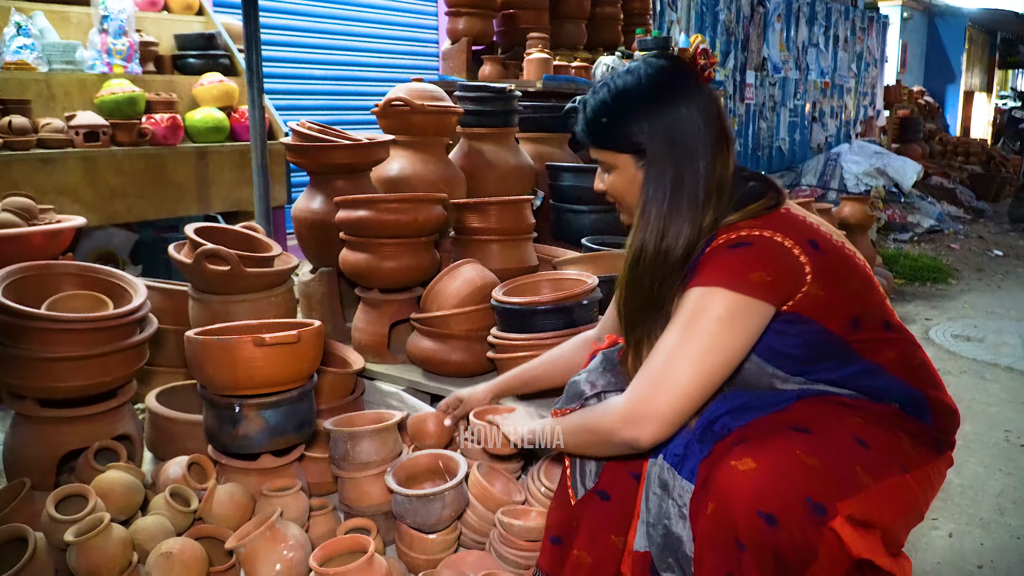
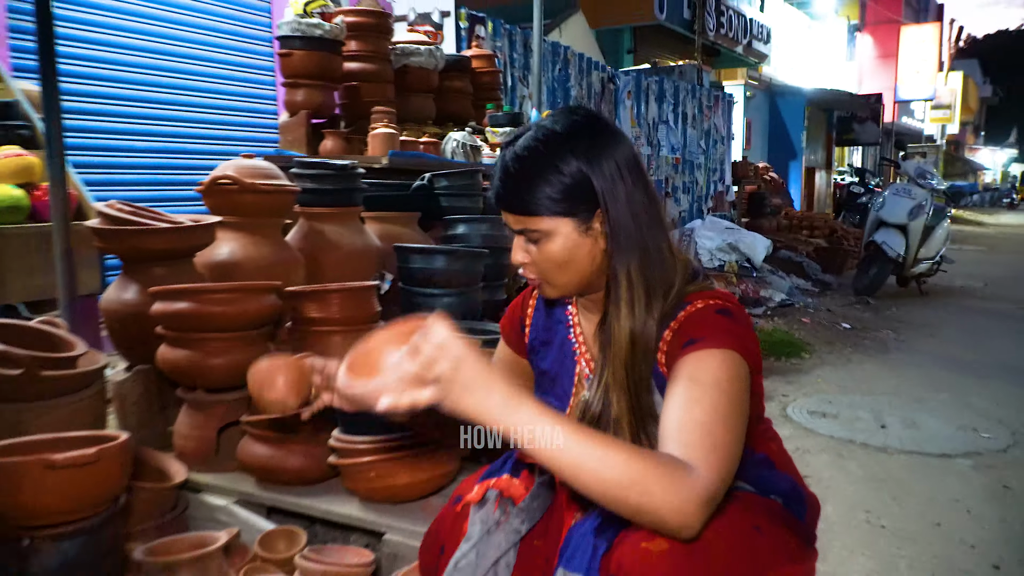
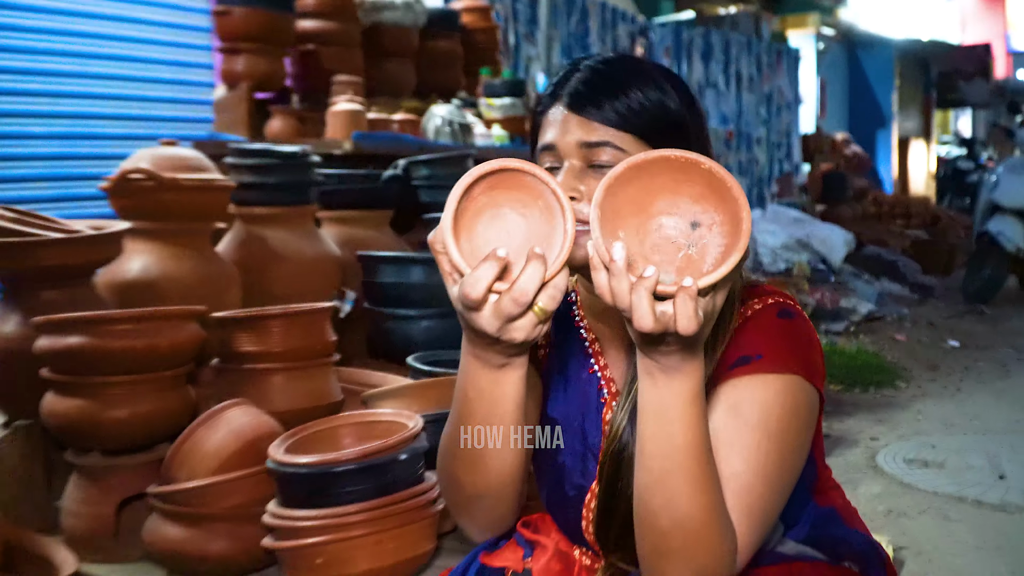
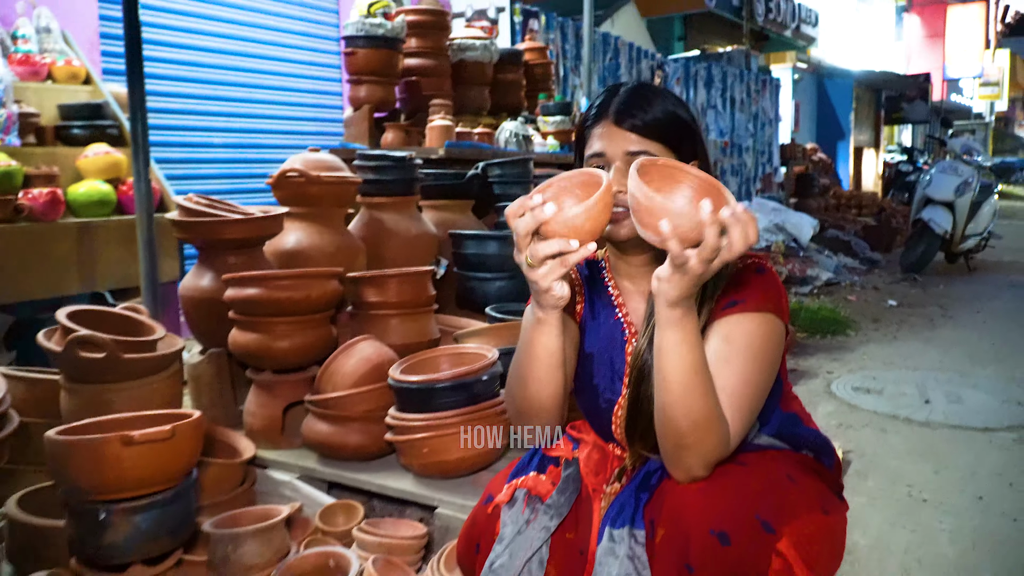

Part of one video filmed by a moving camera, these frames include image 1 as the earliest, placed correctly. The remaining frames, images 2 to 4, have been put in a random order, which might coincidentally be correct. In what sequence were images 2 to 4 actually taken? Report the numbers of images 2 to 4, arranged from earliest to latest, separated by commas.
4, 3, 2
